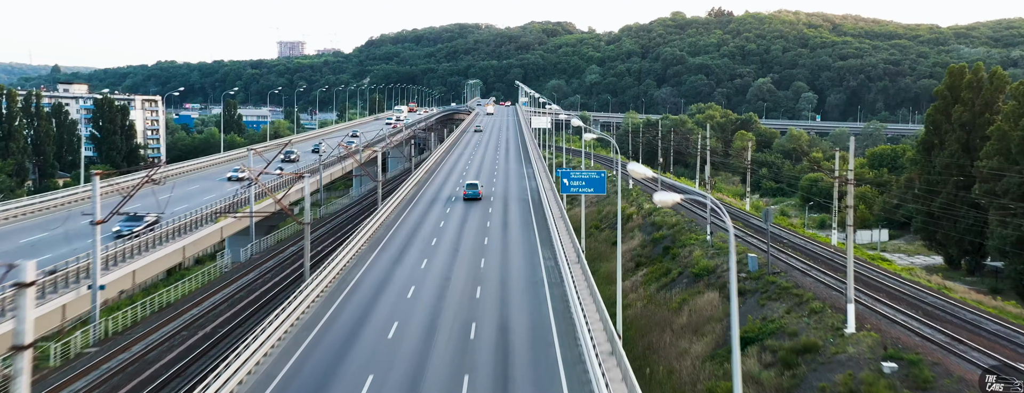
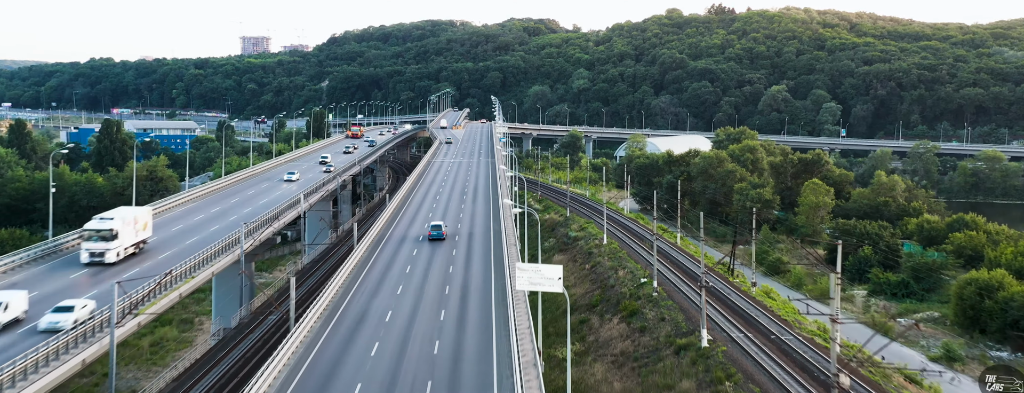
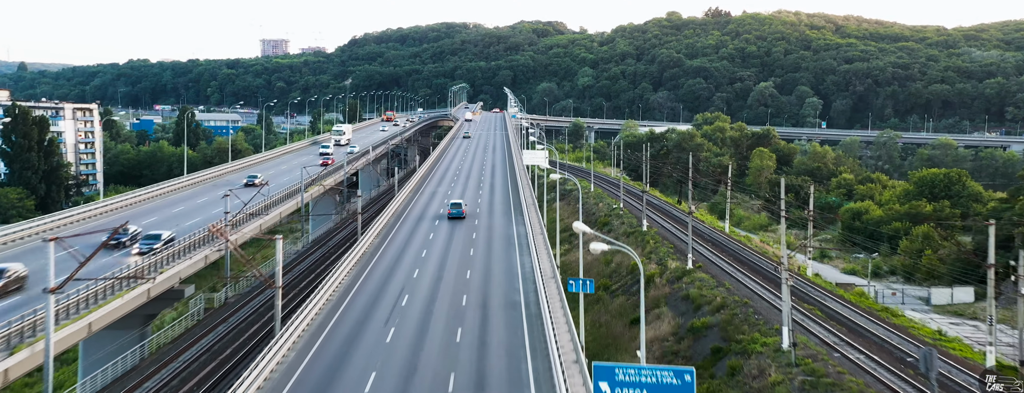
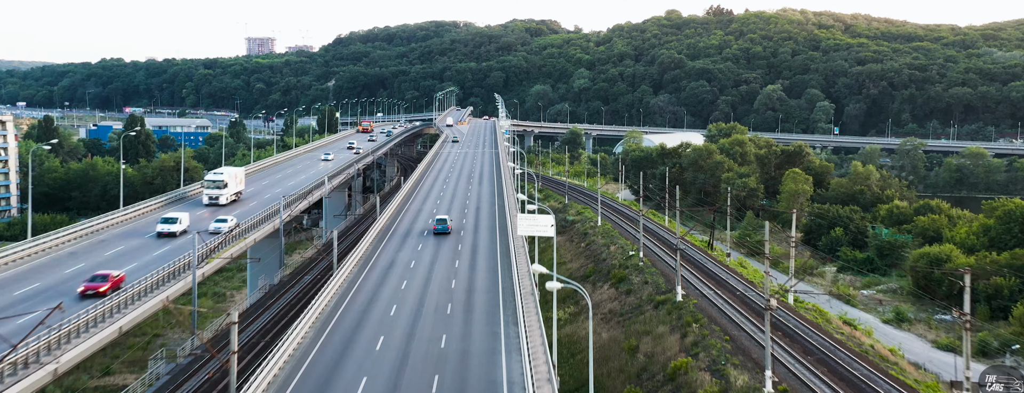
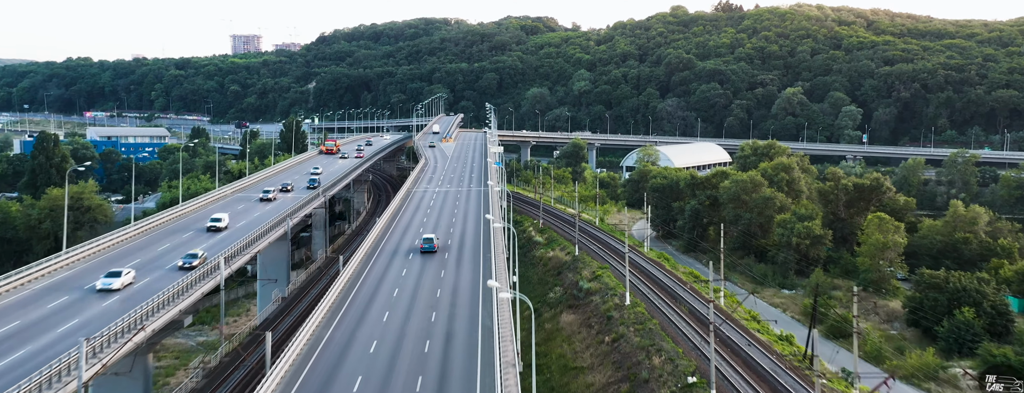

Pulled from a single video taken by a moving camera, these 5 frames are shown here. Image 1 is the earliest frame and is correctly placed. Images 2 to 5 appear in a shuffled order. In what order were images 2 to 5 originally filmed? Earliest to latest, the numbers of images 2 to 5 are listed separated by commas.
3, 4, 2, 5
